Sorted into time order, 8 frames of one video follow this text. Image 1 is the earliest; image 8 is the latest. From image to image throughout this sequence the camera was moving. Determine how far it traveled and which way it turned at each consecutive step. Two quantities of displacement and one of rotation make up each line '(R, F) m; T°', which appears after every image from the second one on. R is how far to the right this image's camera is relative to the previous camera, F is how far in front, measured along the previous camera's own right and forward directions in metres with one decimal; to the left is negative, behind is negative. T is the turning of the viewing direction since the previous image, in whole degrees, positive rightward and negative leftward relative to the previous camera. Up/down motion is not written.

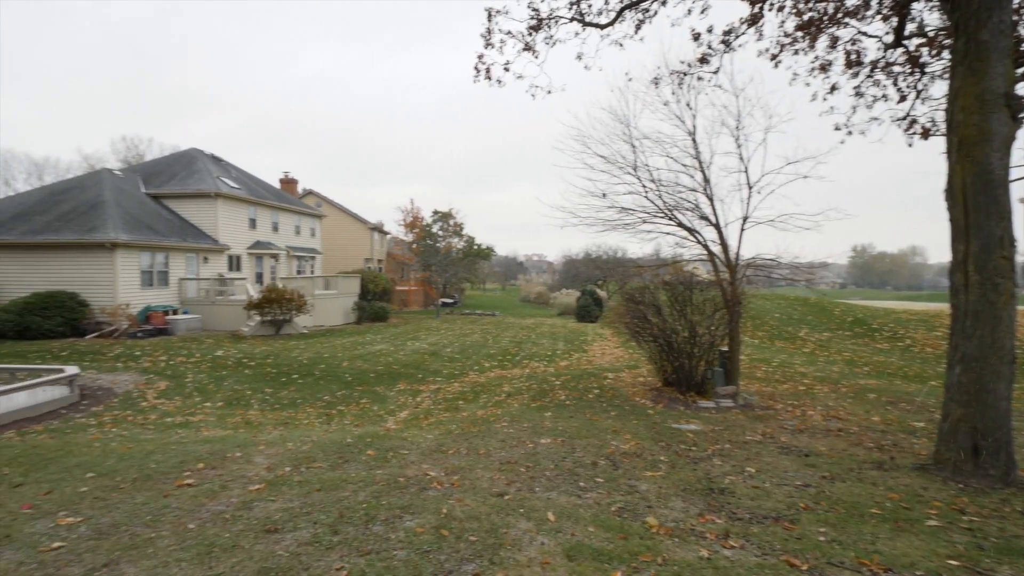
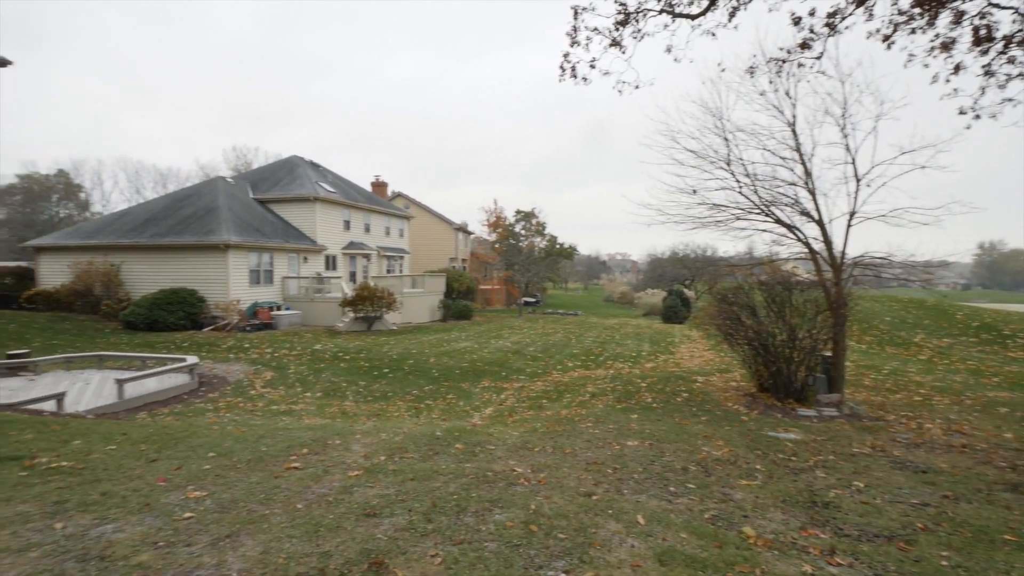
(-0.1, 0.0) m; -8°
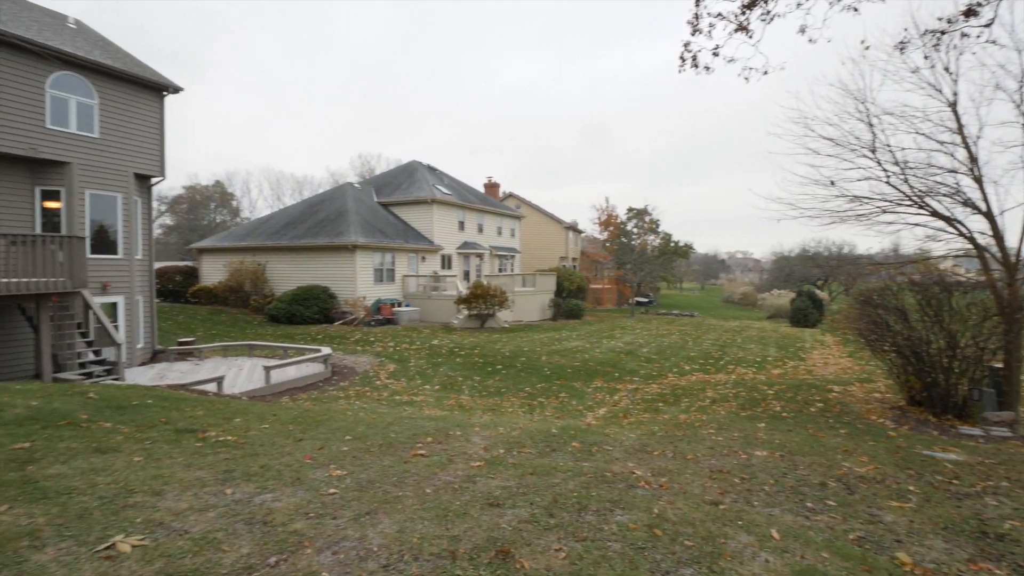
(-0.1, 0.0) m; -11°
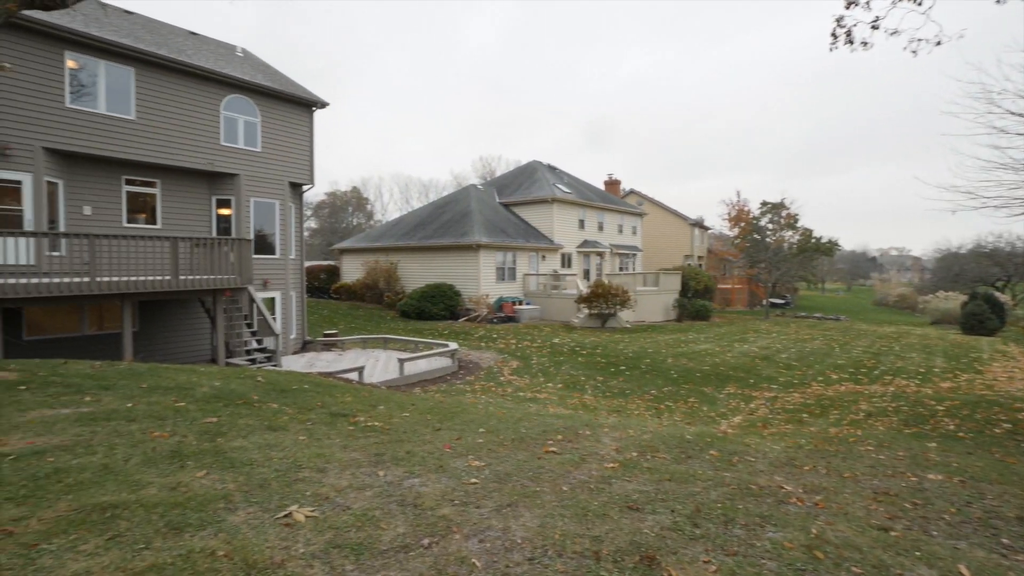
(-0.2, 0.0) m; -12°
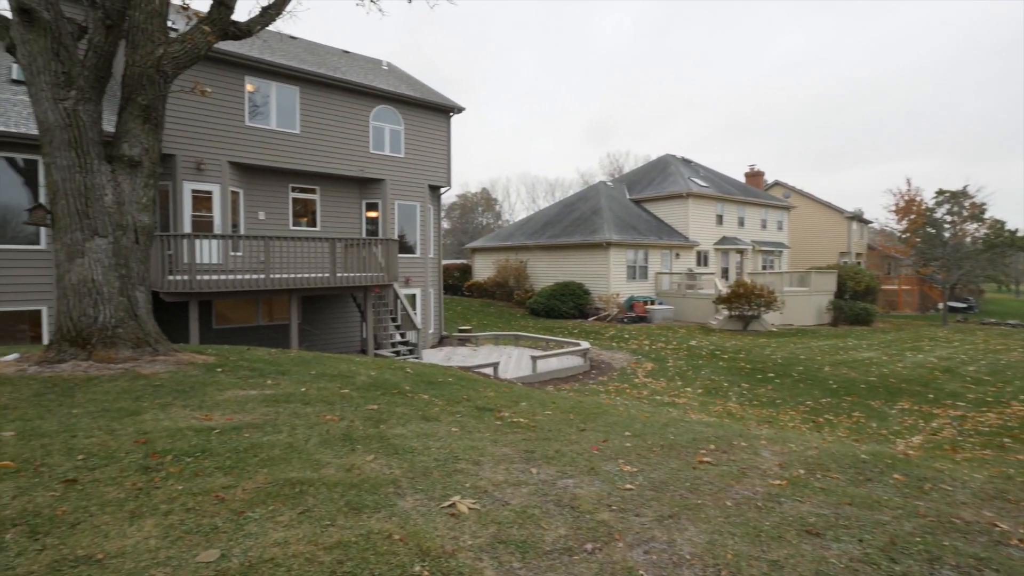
(-0.3, +0.1) m; -13°
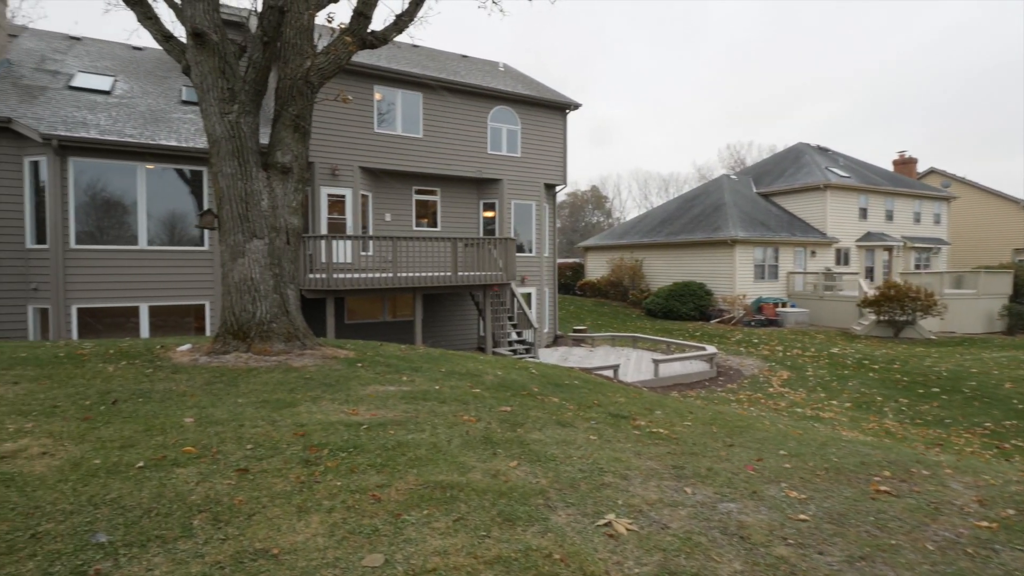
(-0.3, +0.2) m; -11°
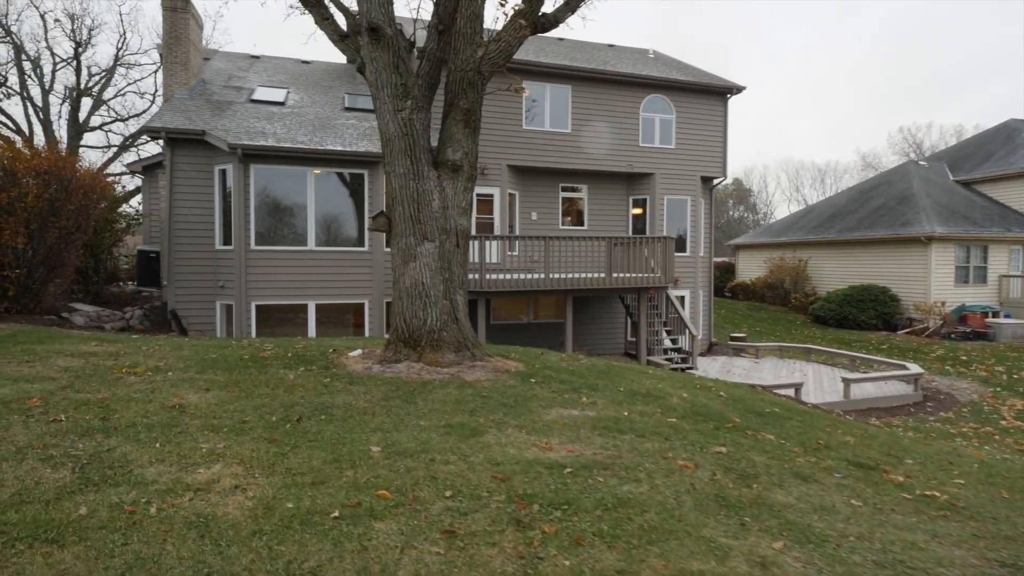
(-0.7, +0.8) m; -13°
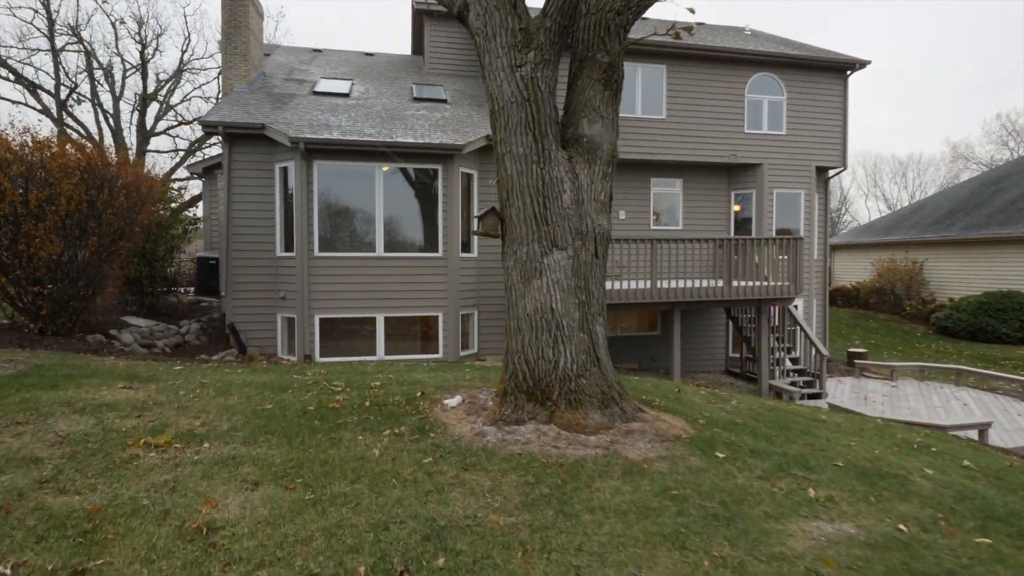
(-0.9, +1.9) m; -5°
